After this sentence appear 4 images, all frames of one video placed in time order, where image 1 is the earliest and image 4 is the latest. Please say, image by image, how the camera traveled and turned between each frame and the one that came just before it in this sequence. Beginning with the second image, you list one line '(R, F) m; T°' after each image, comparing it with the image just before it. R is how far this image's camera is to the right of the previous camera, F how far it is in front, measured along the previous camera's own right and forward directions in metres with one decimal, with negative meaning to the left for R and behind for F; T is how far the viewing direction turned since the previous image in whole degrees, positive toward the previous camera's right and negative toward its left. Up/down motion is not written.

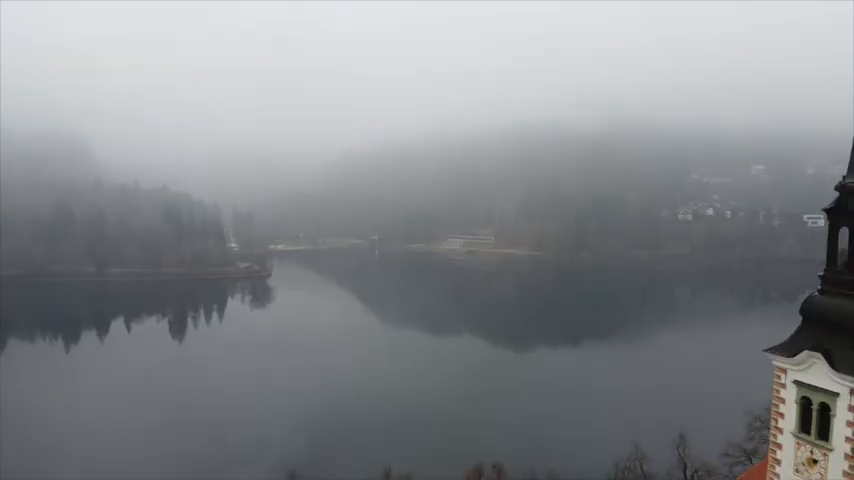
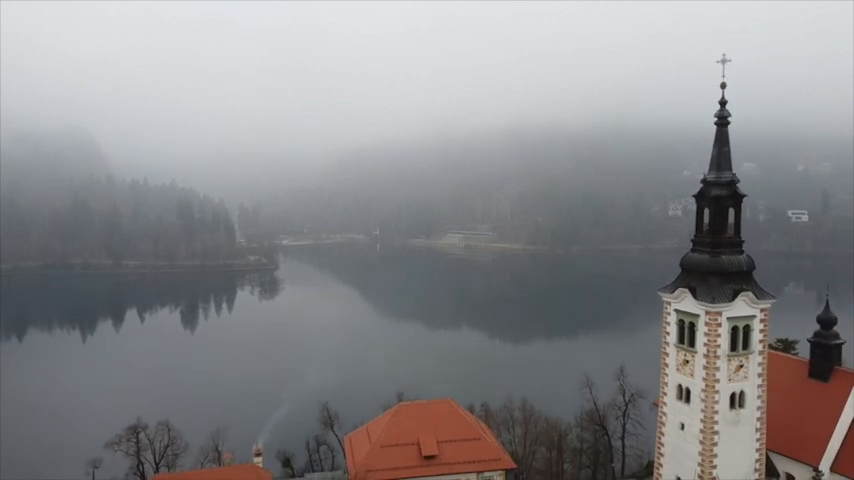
(-0.1, -4.5) m; 0°
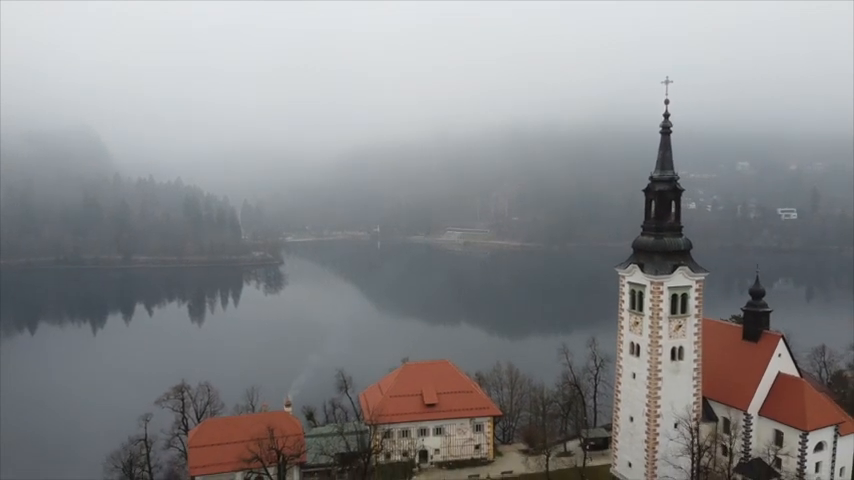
(-0.1, -3.3) m; 0°
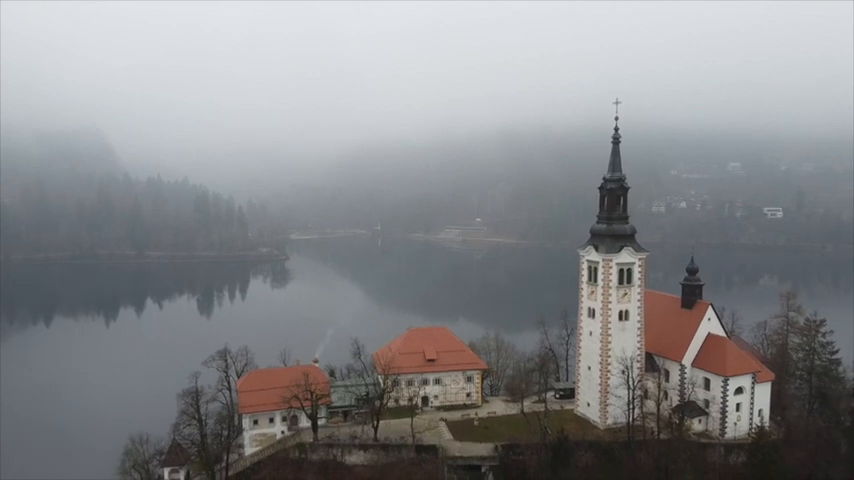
(-0.1, -4.5) m; 0°
